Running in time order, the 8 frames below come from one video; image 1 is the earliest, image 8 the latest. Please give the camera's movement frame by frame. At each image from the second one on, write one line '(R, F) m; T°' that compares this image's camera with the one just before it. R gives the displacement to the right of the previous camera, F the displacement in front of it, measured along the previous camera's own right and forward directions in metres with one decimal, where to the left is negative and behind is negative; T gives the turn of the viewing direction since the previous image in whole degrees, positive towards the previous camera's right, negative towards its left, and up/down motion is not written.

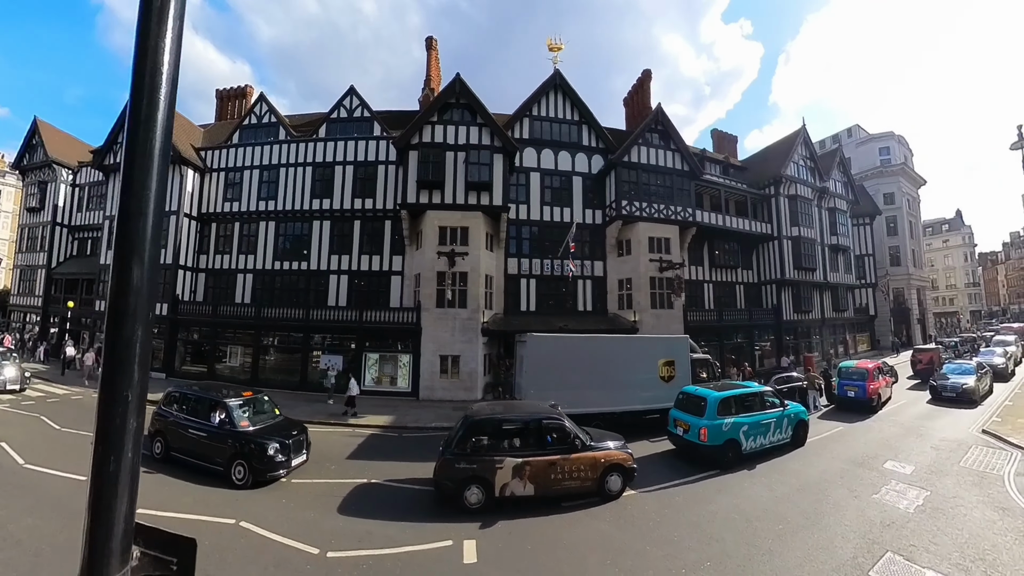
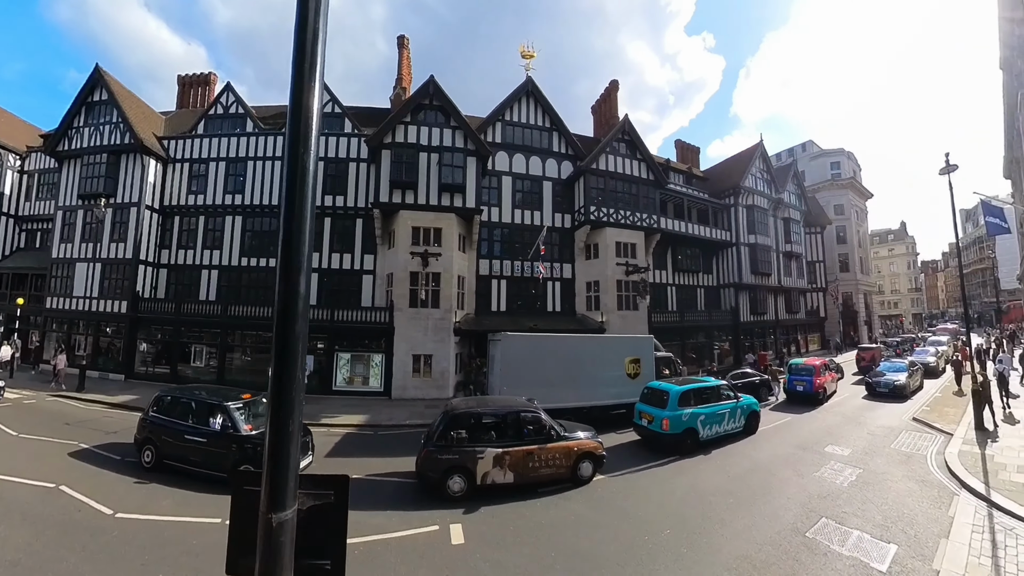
(-0.3, -0.3) m; +5°
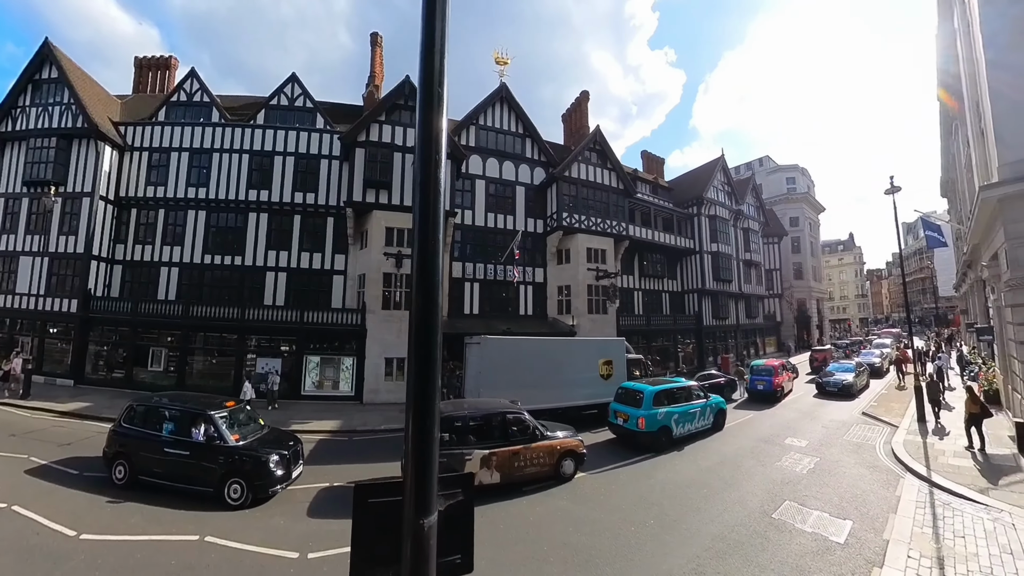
(-0.5, 0.0) m; +5°
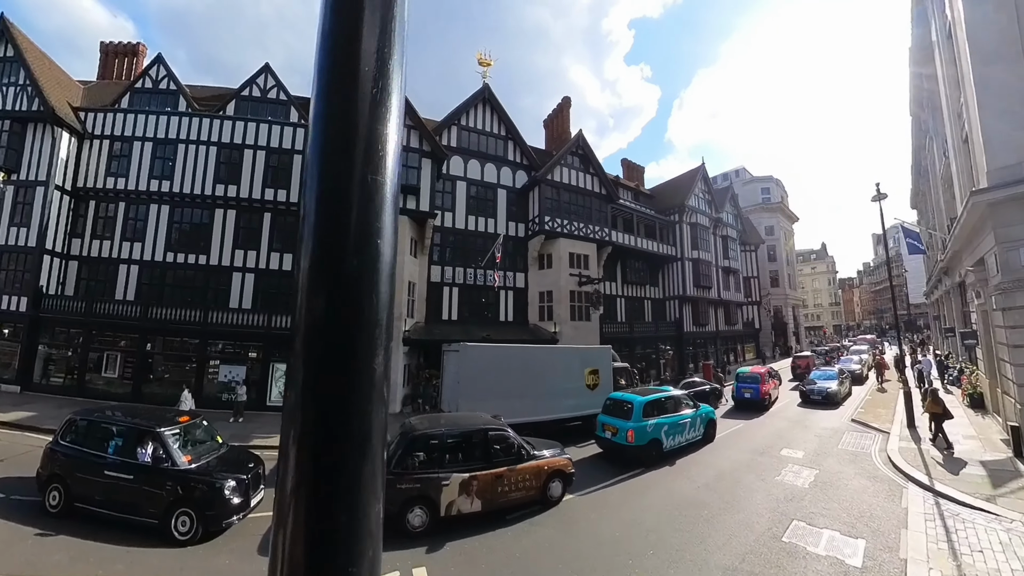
(-0.2, +0.7) m; +3°
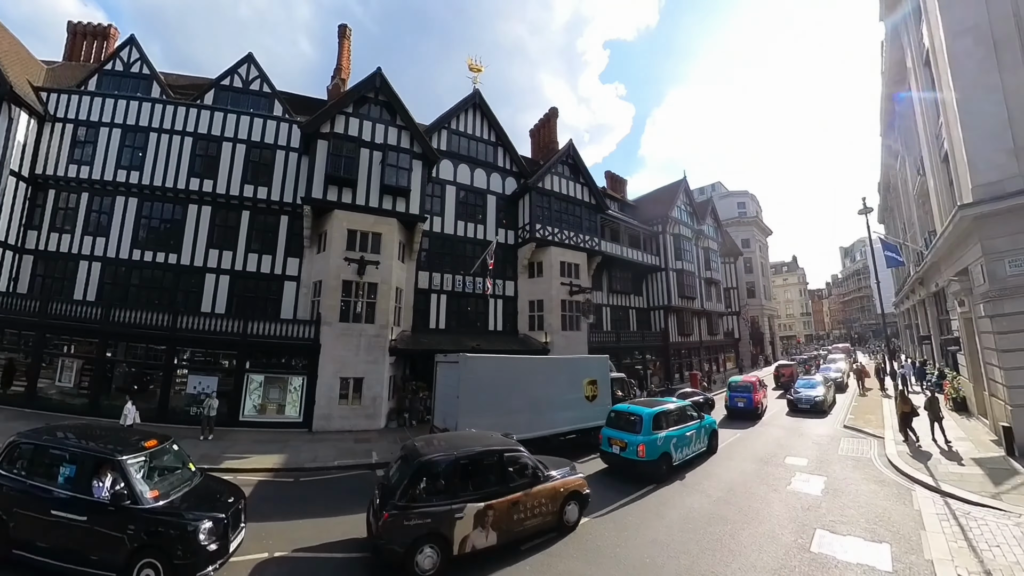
(-1.0, +0.5) m; +4°
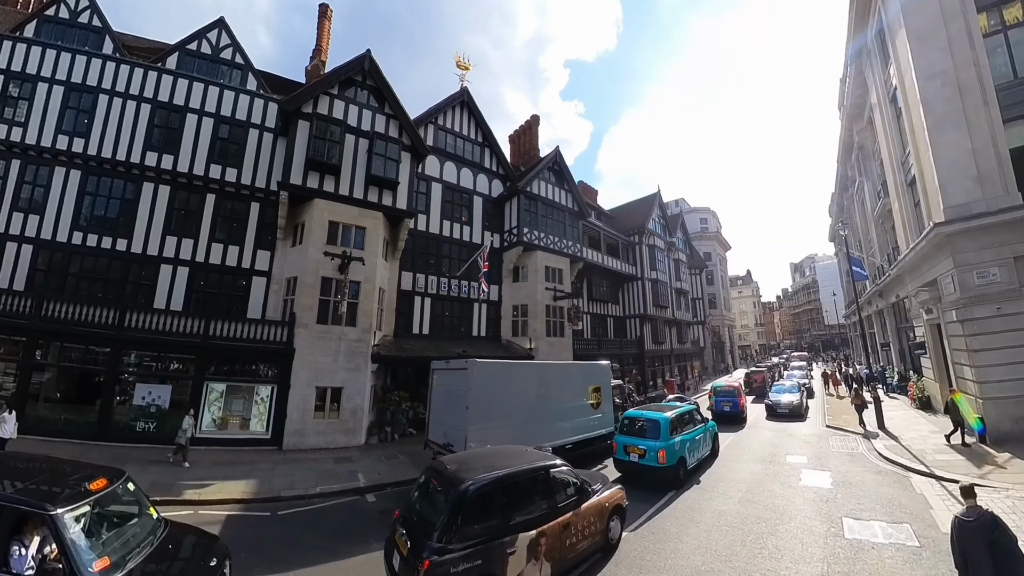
(-2.0, +0.7) m; +8°
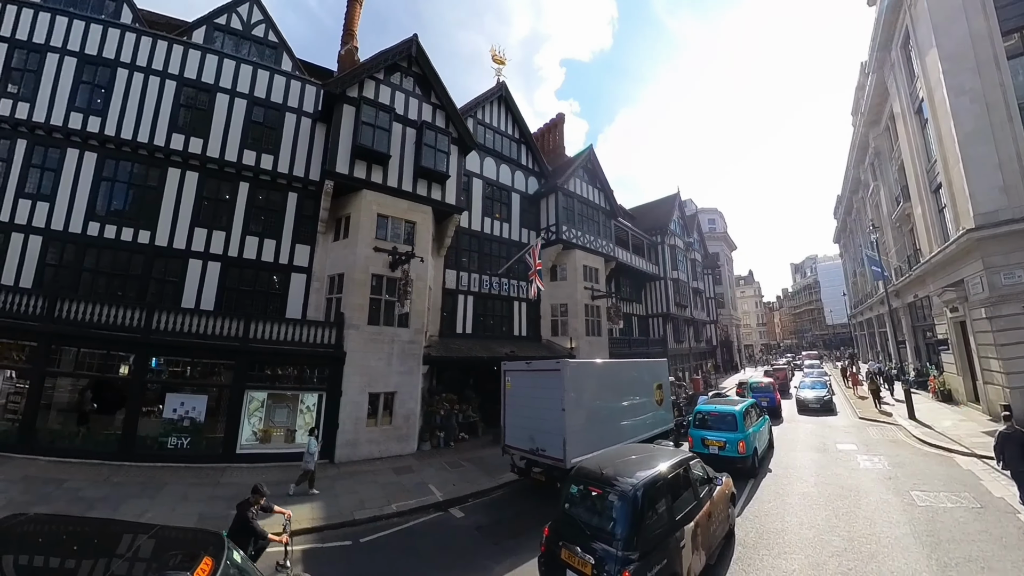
(-3.7, +0.6) m; +5°
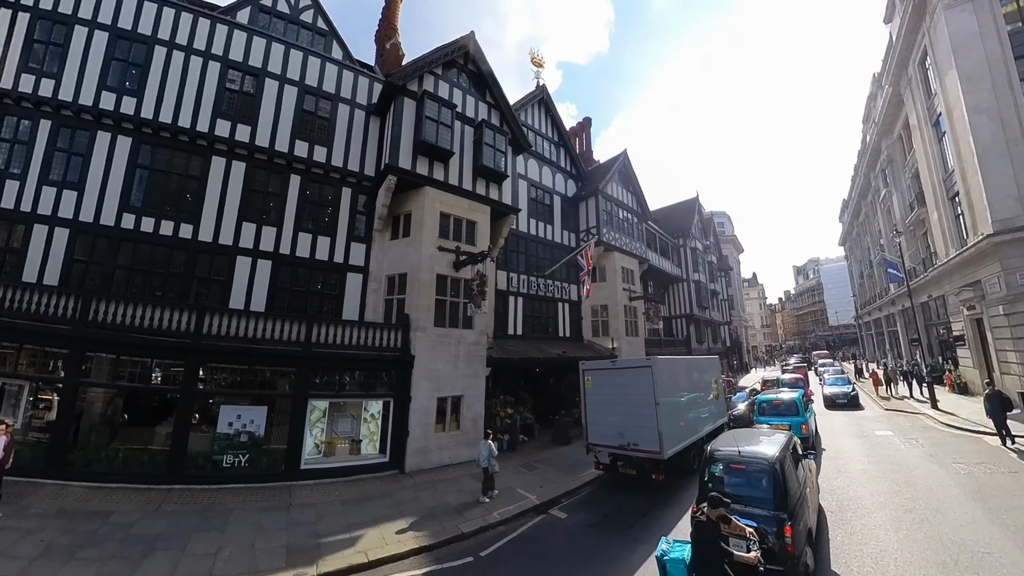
(-3.6, +0.4) m; +4°
